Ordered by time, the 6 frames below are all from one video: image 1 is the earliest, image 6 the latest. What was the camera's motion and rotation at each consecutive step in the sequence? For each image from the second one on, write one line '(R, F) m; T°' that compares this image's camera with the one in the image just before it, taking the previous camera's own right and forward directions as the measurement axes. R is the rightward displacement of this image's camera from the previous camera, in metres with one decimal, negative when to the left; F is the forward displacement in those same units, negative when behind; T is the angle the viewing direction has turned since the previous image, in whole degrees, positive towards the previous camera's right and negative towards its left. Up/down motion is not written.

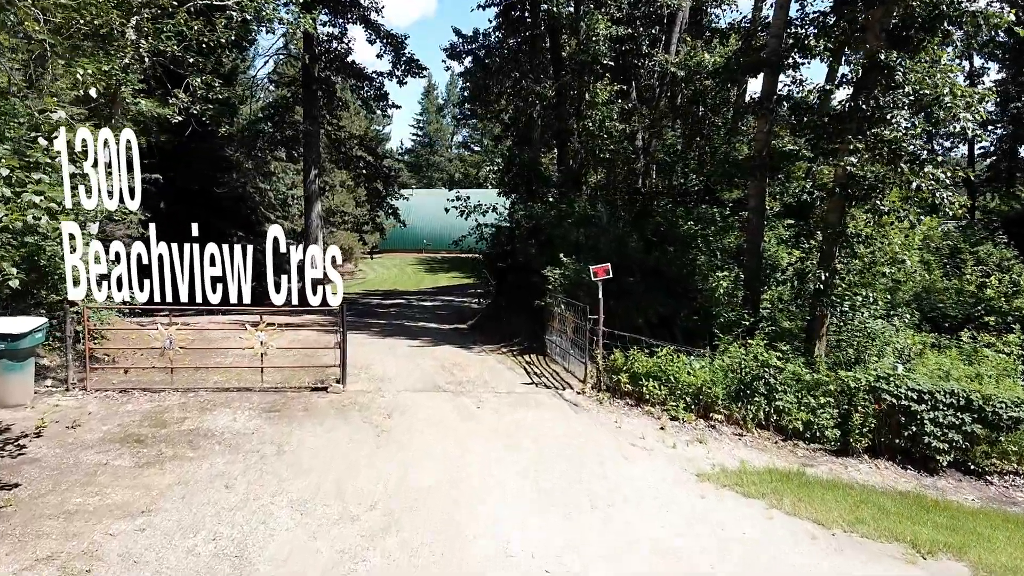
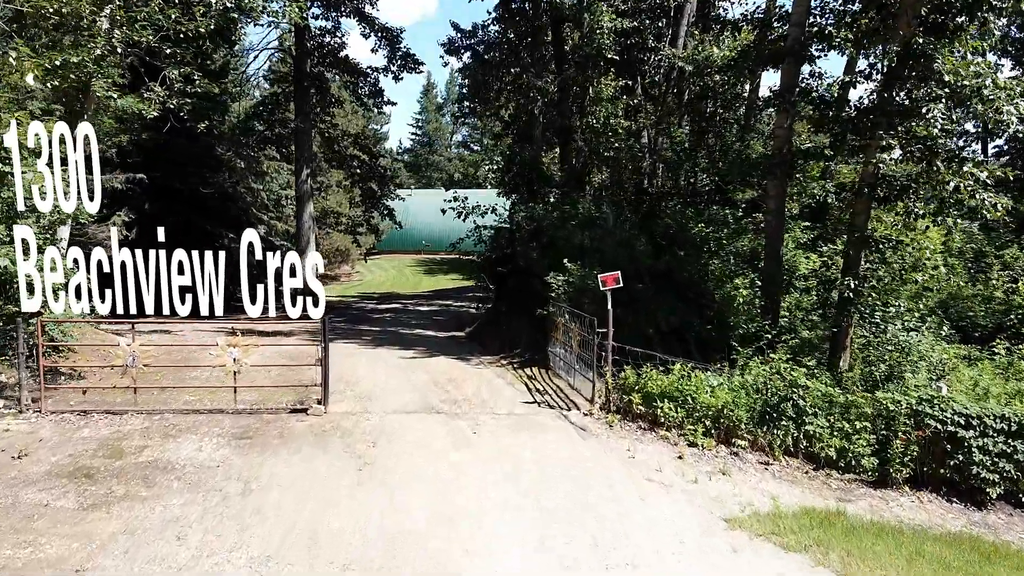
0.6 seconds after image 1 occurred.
(0.0, +0.8) m; 0°
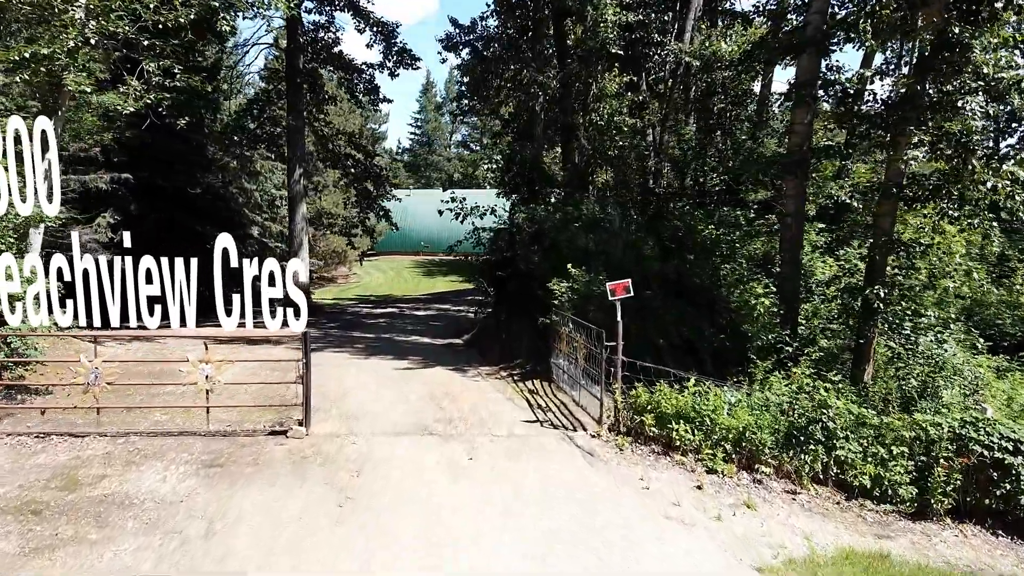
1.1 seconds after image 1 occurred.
(0.0, +0.7) m; 0°
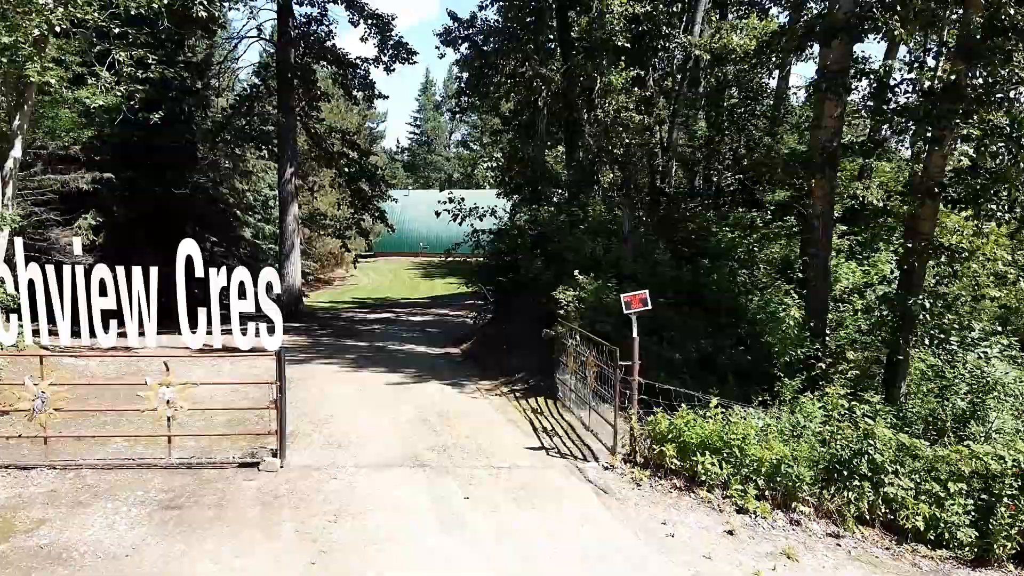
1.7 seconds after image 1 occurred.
(0.0, +0.8) m; 0°
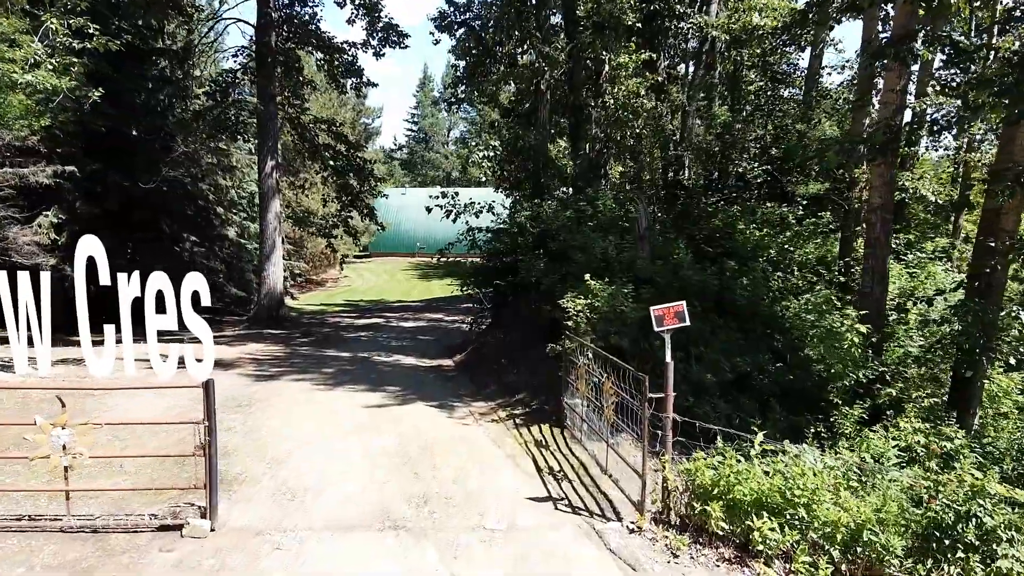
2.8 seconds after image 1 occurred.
(0.0, +1.4) m; 0°
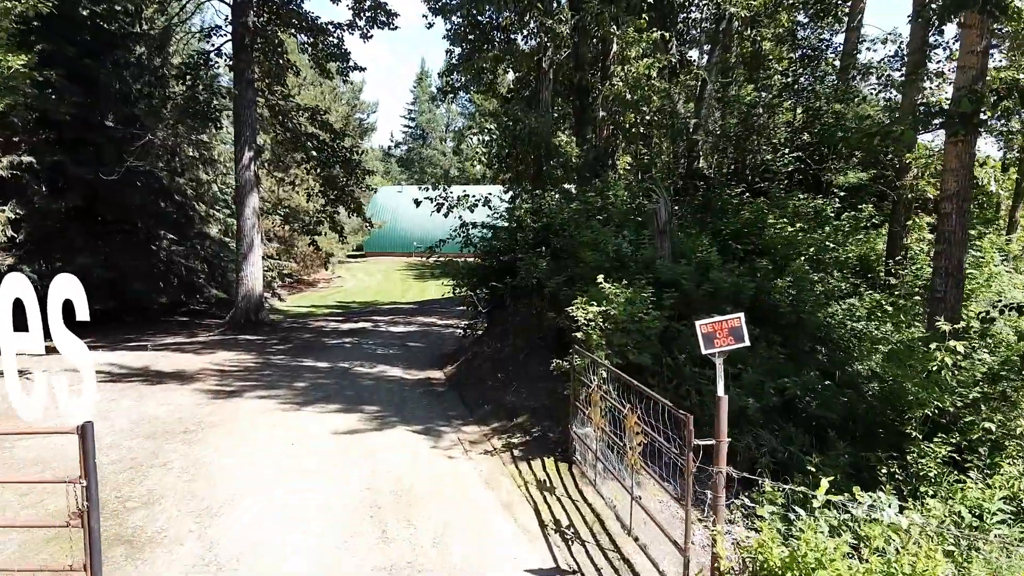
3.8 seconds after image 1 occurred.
(0.0, +1.3) m; 0°
